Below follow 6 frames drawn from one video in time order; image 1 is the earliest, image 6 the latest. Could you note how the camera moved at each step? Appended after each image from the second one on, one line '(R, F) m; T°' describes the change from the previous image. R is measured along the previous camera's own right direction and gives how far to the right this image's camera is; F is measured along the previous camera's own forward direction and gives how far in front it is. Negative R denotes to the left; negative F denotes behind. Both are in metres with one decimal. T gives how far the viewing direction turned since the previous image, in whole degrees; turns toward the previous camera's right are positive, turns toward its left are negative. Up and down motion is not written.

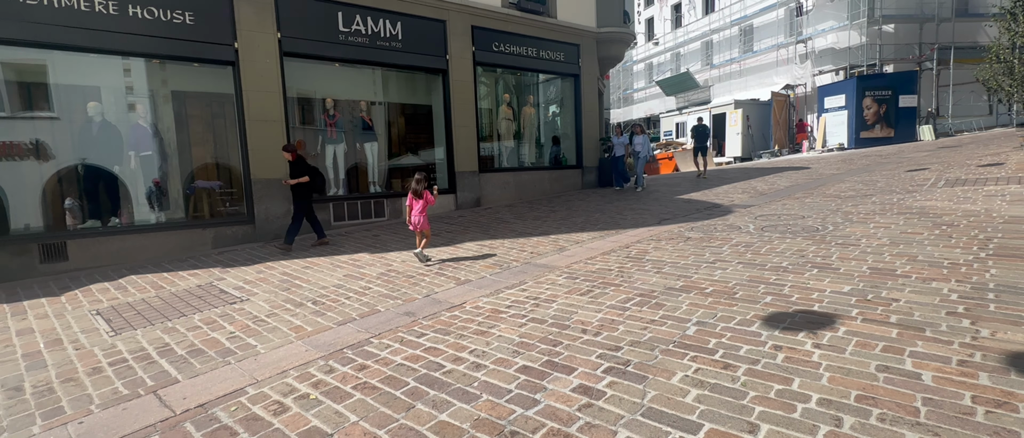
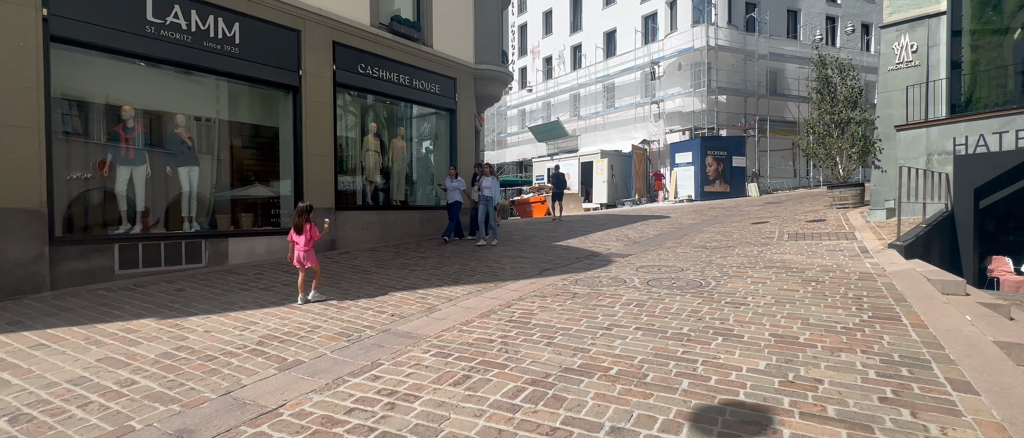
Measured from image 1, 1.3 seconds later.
(+0.1, +1.2) m; +16°
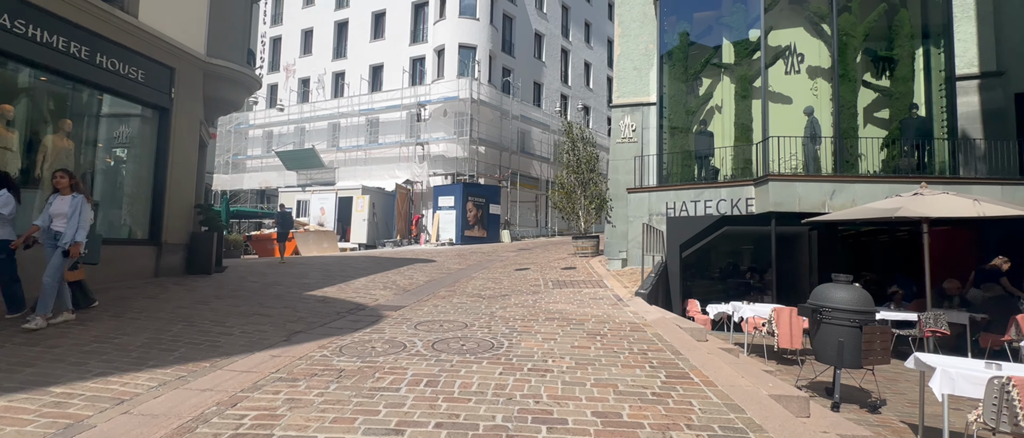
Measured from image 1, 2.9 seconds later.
(0.0, +1.4) m; +30°
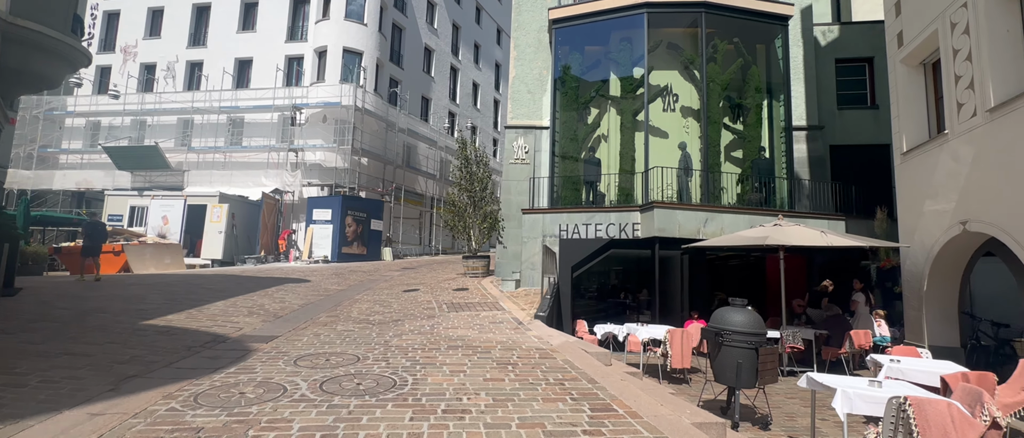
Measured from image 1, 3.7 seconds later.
(-0.4, +0.5) m; +15°
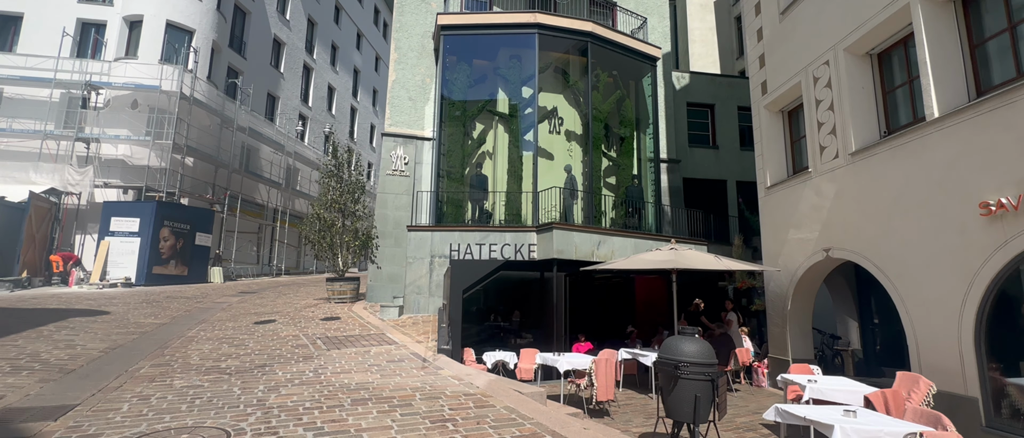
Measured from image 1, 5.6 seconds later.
(-1.0, +1.2) m; +19°
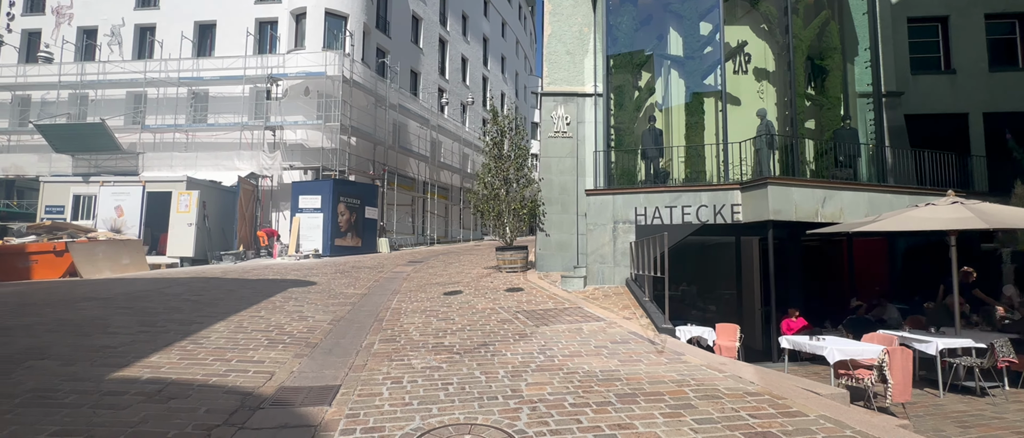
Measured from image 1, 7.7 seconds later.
(-1.5, +0.8) m; -15°
